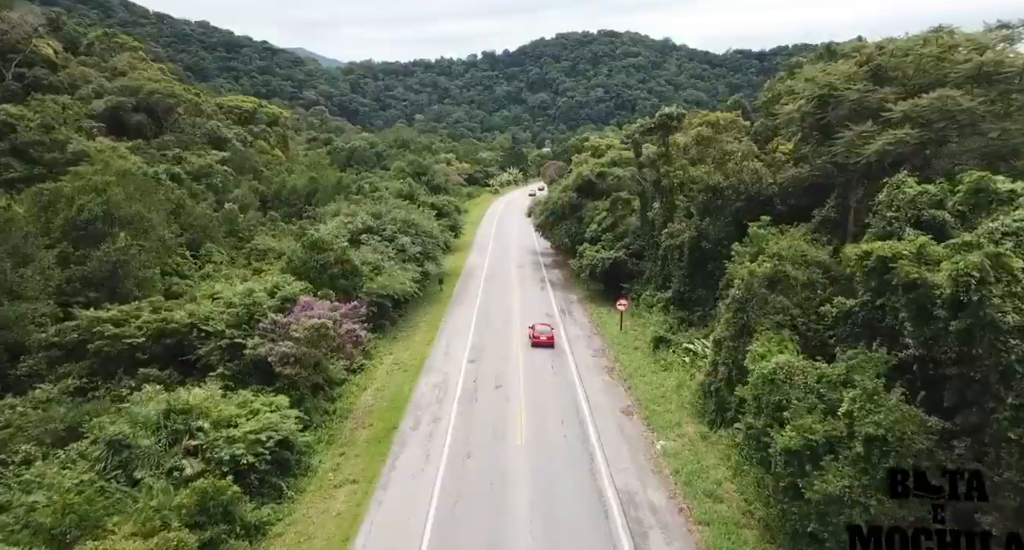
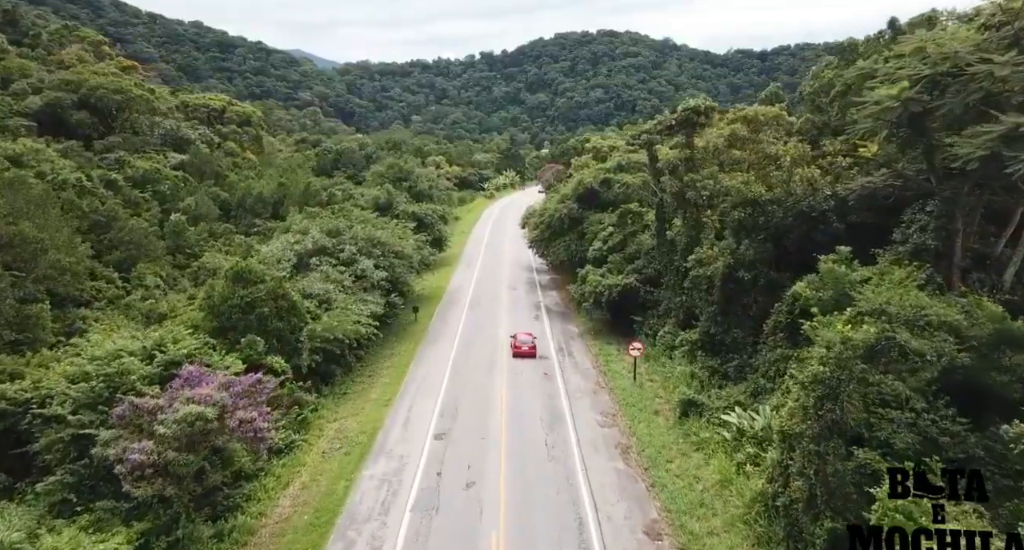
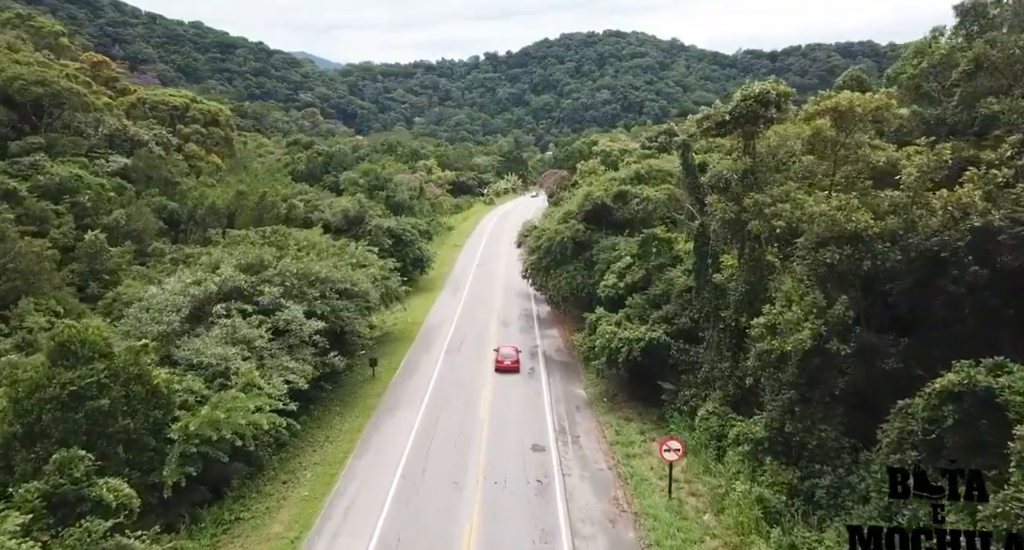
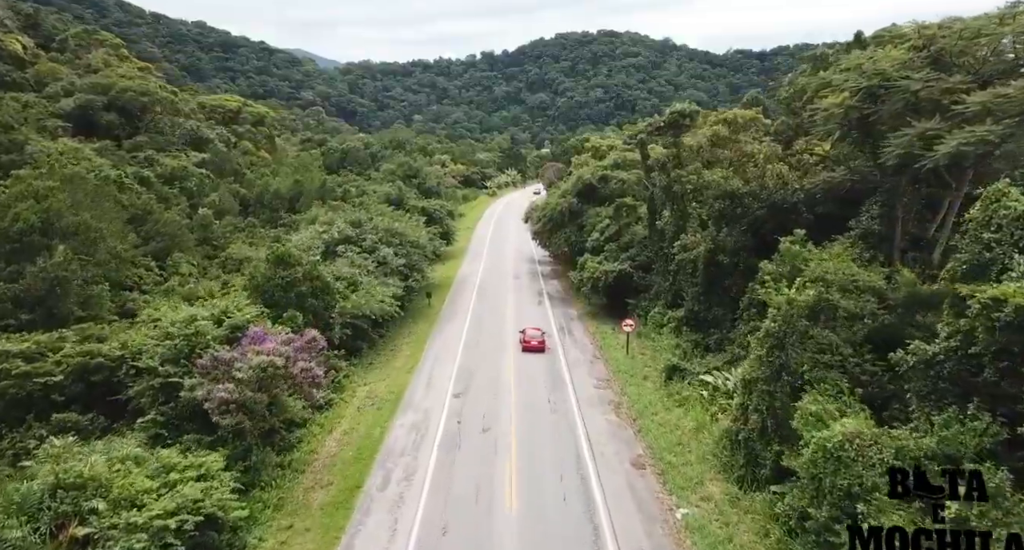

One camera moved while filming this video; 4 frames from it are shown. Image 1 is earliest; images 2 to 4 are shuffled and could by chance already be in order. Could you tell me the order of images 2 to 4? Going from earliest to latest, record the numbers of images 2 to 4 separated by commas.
4, 2, 3
